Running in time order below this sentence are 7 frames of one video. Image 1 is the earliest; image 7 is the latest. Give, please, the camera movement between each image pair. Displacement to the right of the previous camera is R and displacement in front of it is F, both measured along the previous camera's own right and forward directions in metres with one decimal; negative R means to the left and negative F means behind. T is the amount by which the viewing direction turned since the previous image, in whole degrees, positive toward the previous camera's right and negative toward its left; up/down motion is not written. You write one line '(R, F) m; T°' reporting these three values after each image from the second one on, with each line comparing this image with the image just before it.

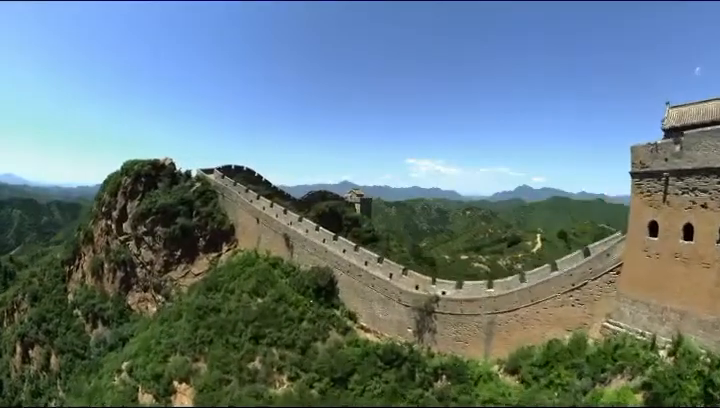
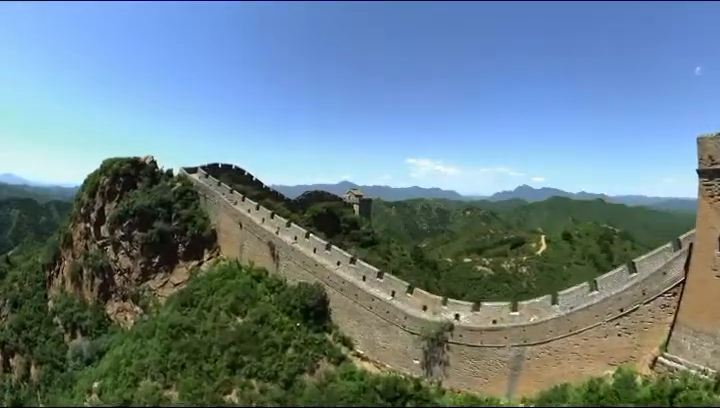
(+0.1, +2.0) m; 0°
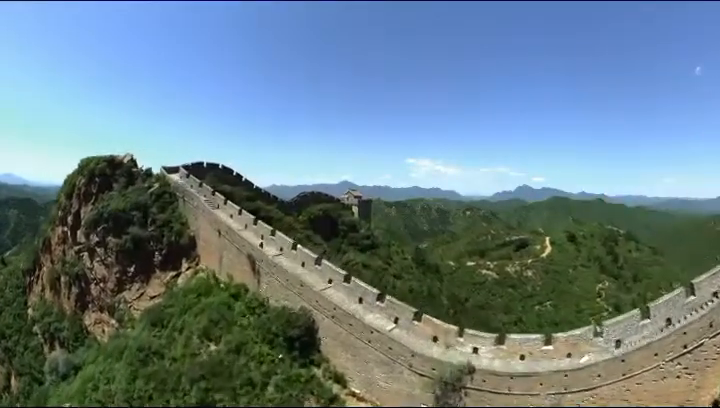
(+0.1, +1.9) m; 0°
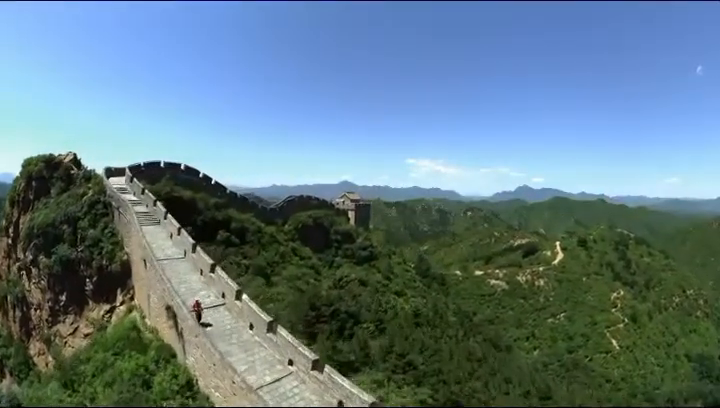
(+0.2, +3.7) m; 0°
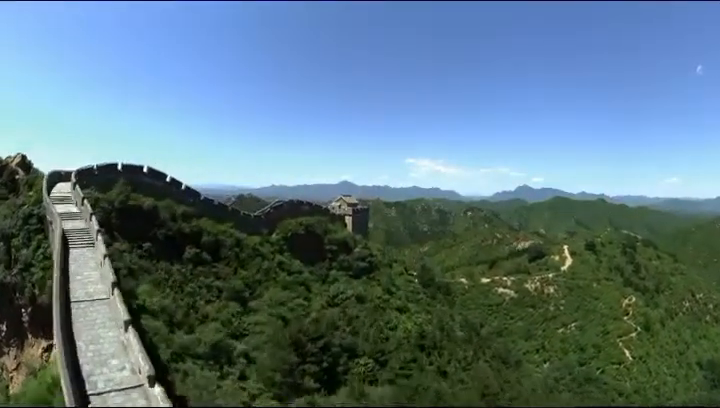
(+0.1, +2.6) m; 0°
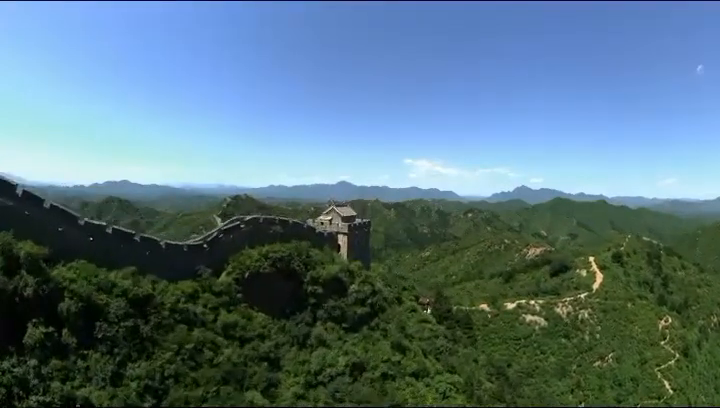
(0.0, +6.9) m; 0°
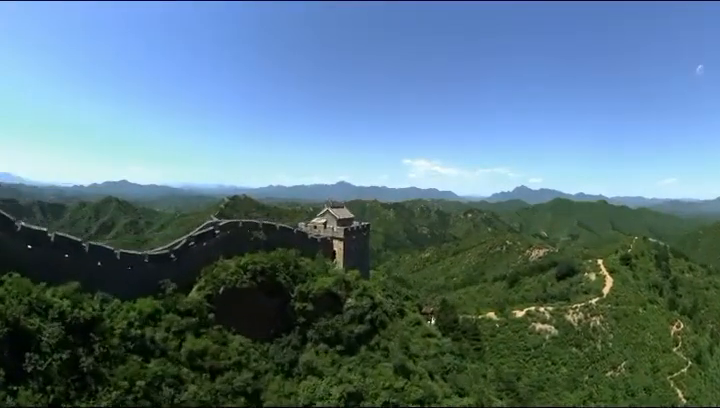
(+0.1, +2.0) m; 0°
